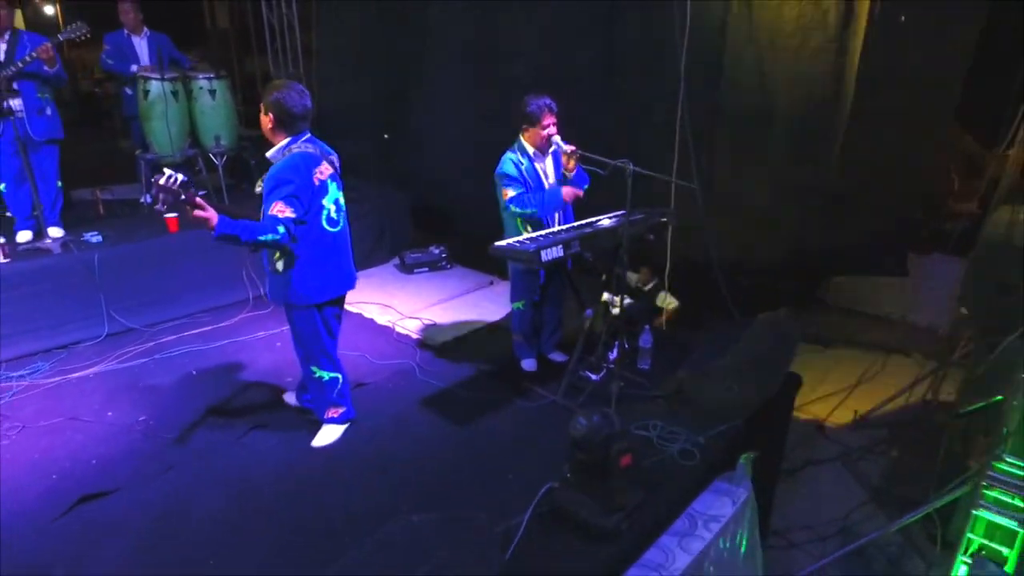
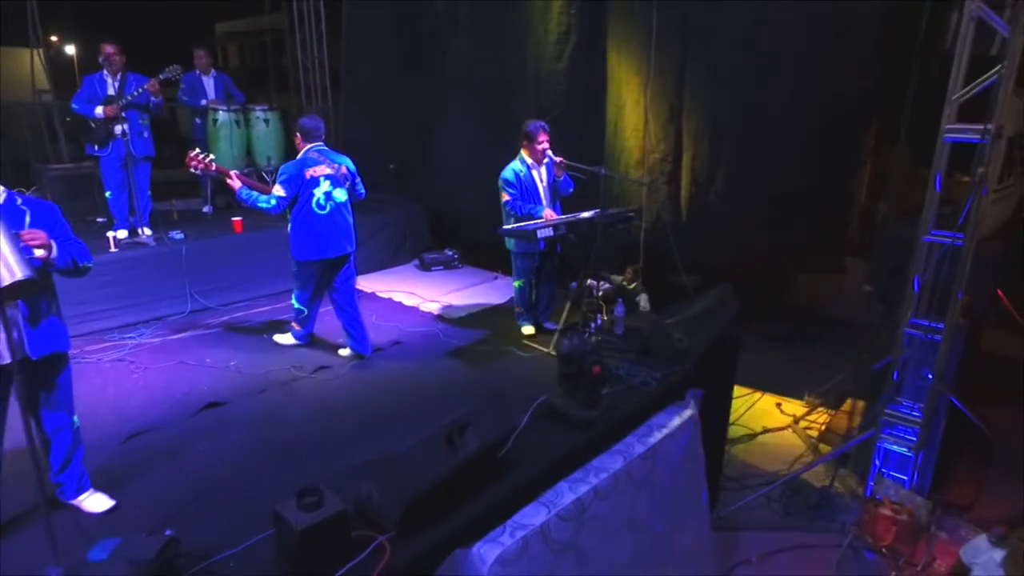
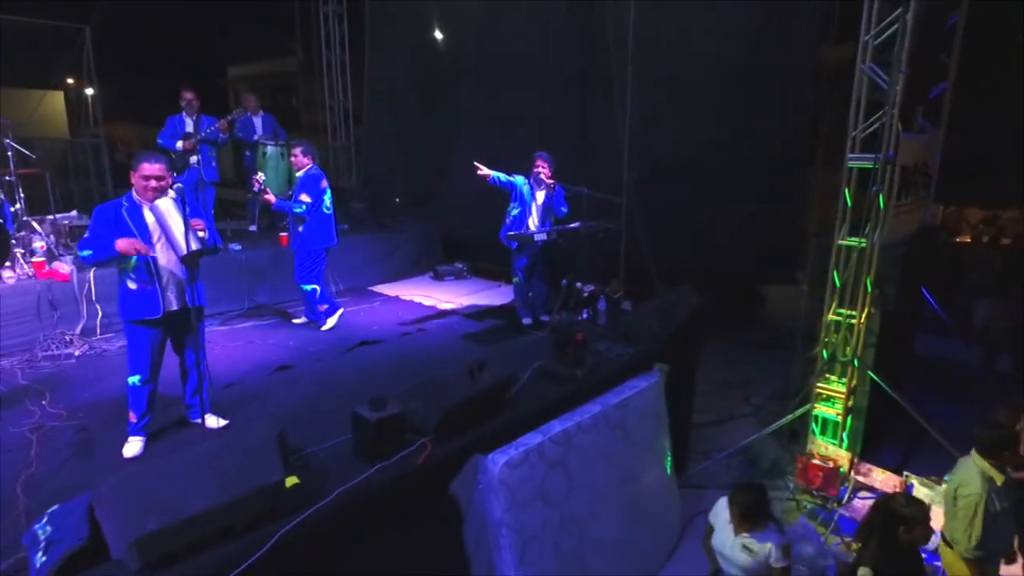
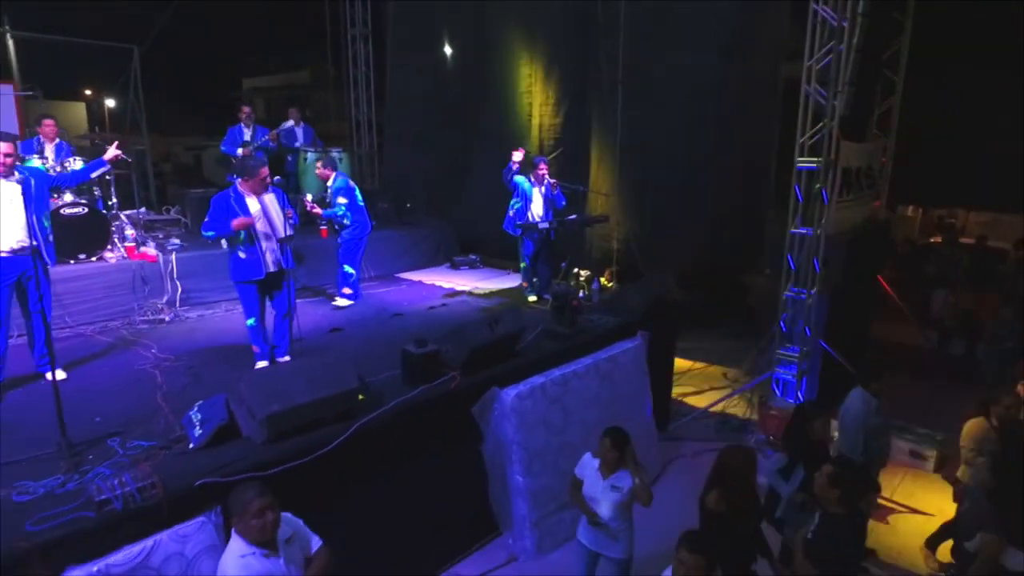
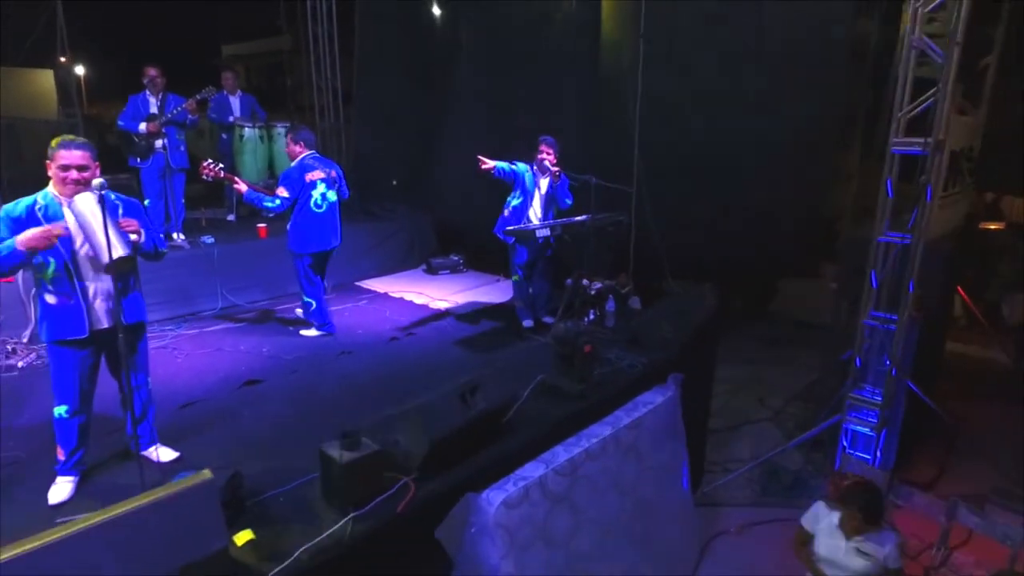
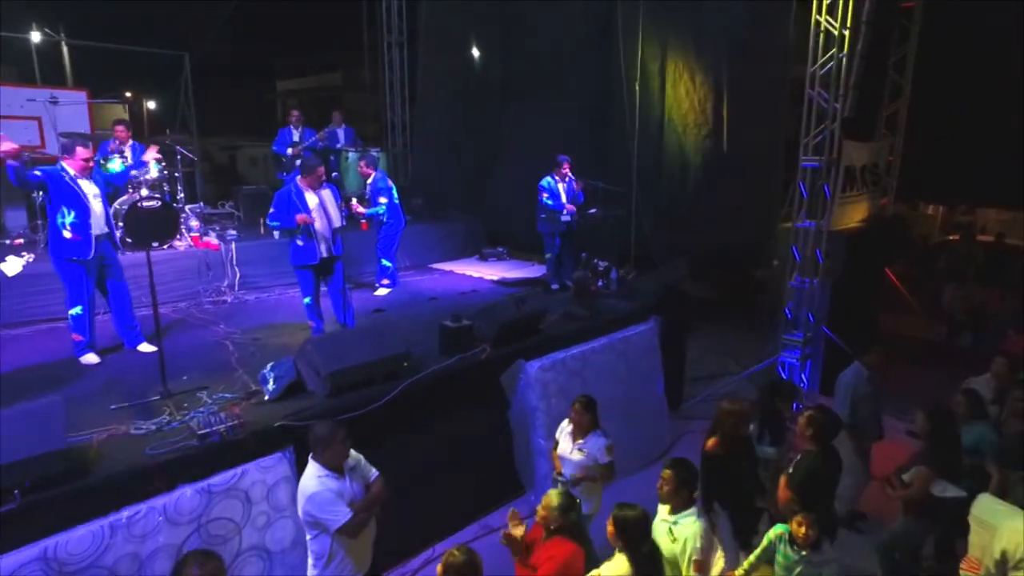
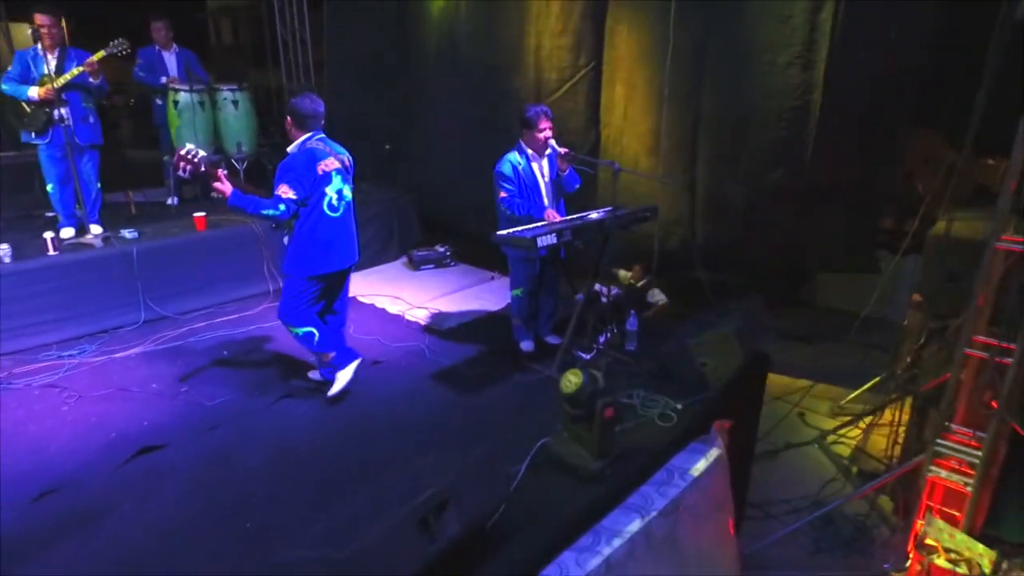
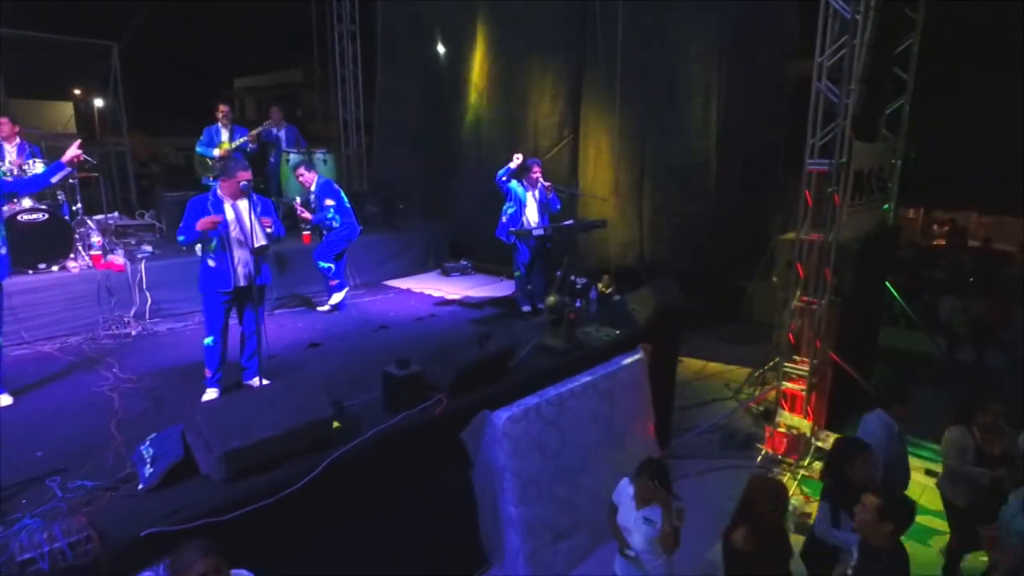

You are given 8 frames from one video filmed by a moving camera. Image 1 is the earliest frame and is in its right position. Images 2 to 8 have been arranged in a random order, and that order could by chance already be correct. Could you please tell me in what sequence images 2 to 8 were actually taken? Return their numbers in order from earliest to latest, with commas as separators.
7, 2, 5, 3, 8, 4, 6
